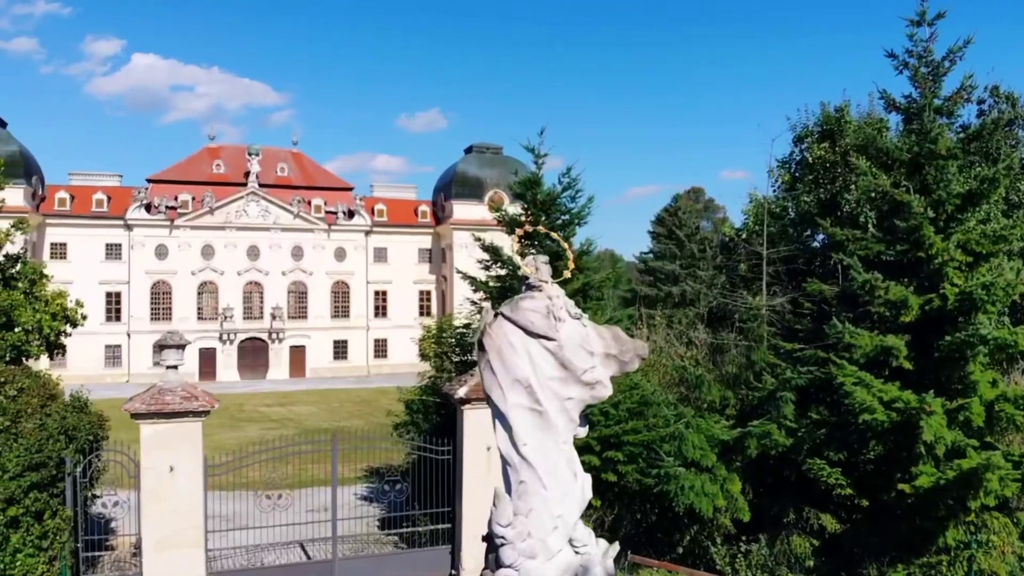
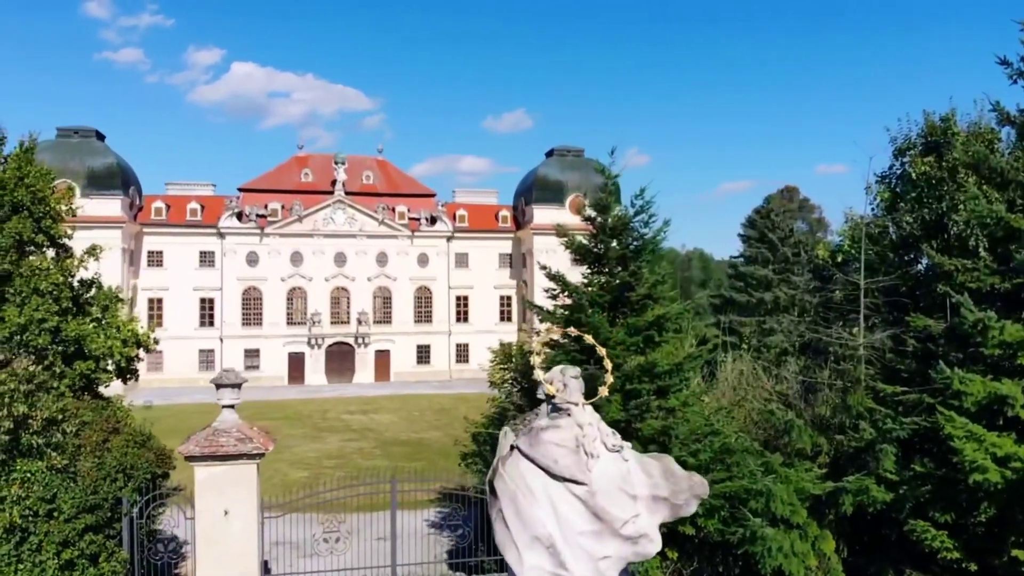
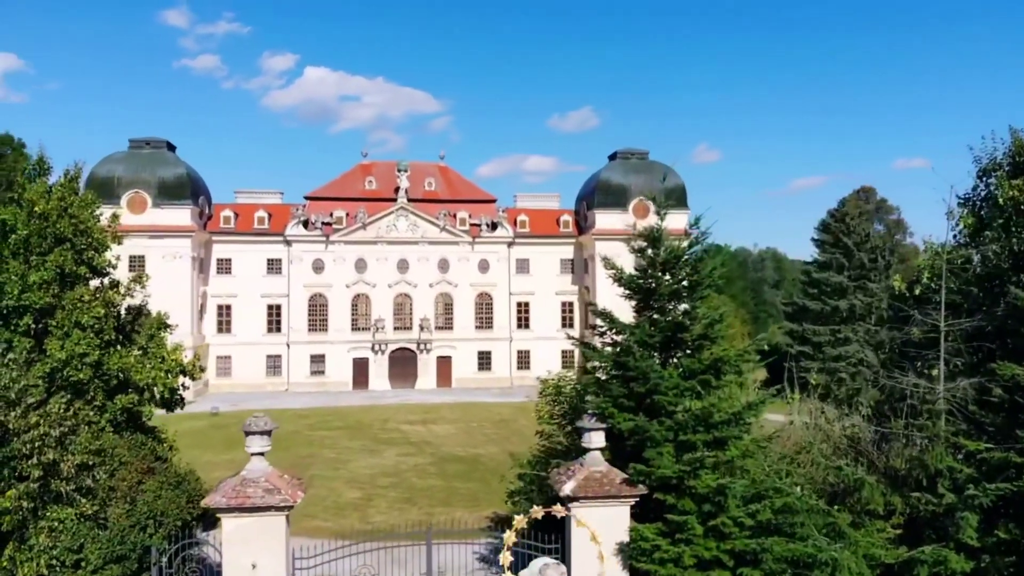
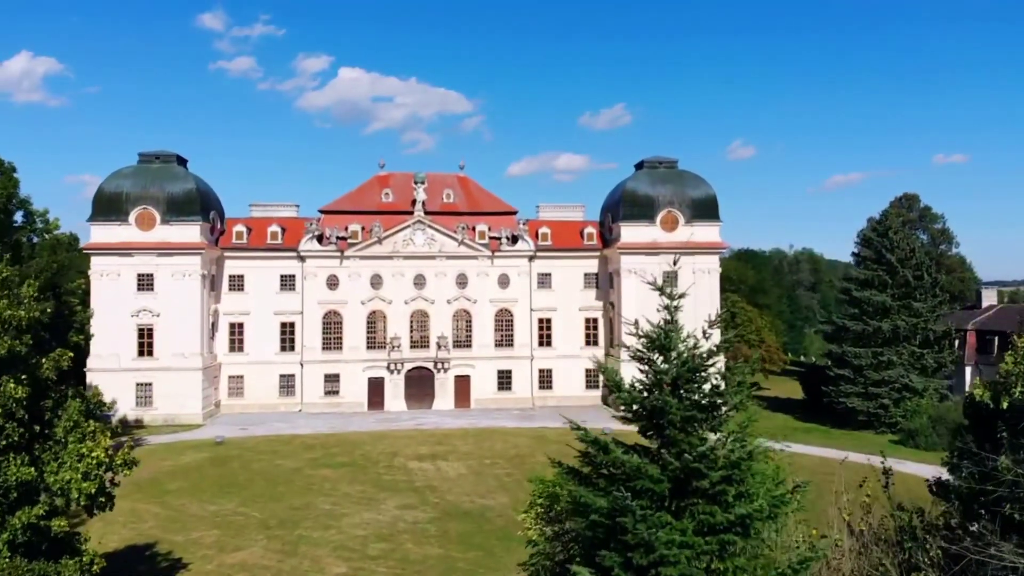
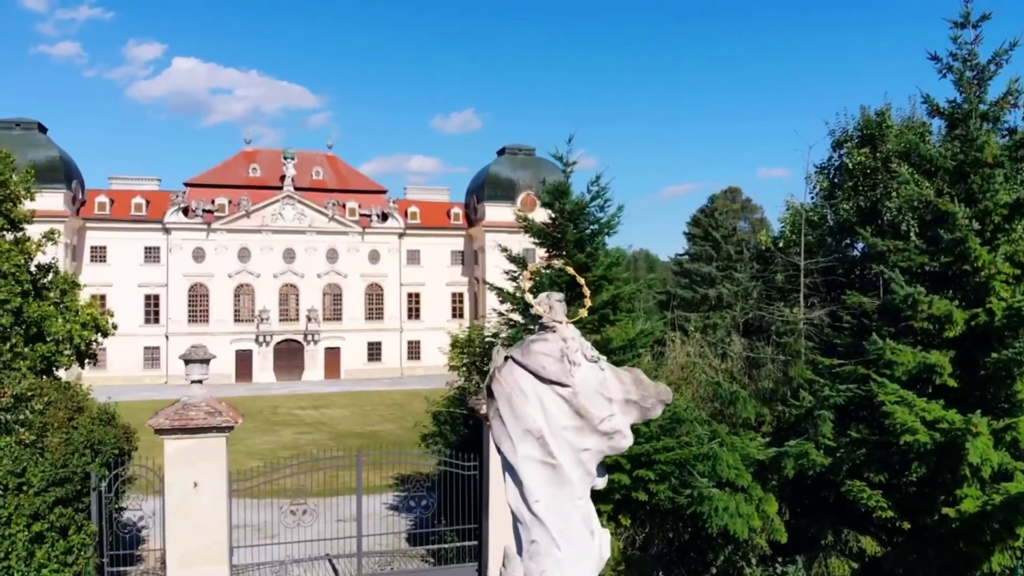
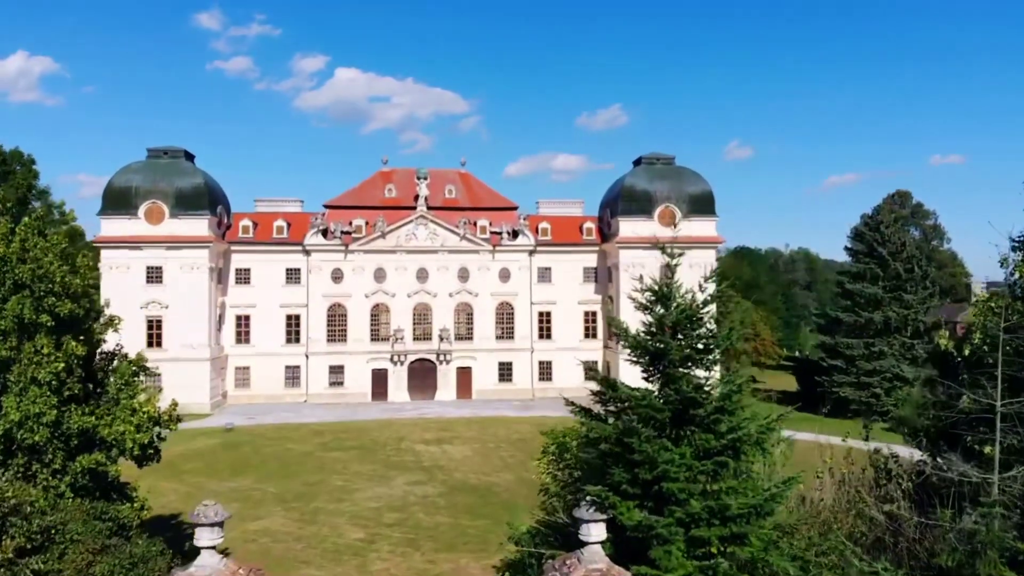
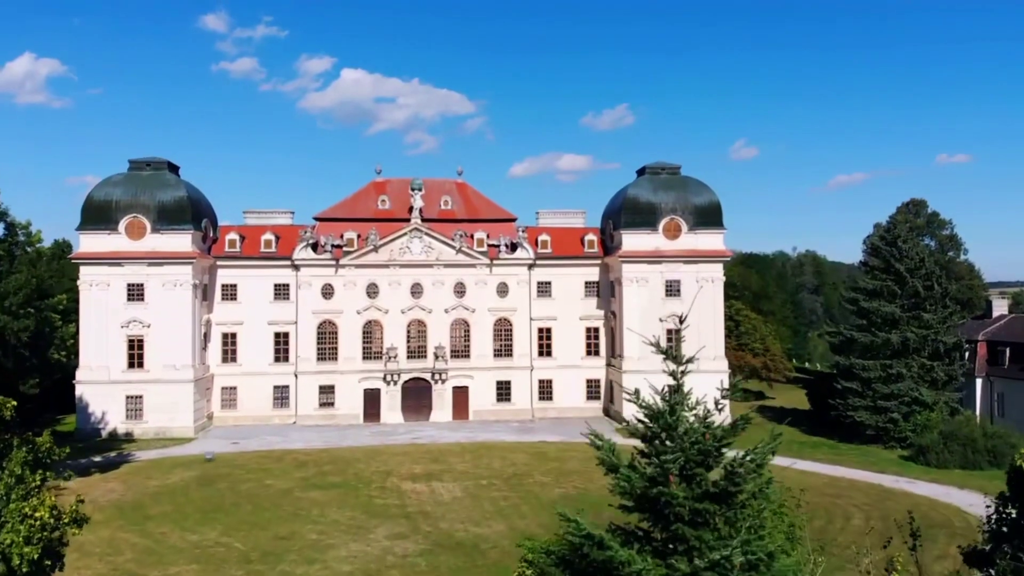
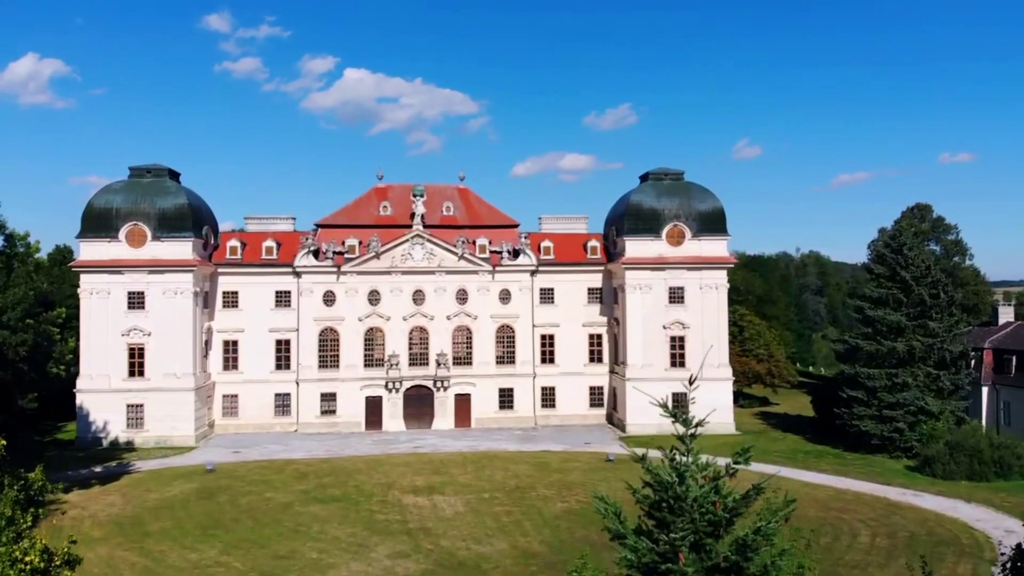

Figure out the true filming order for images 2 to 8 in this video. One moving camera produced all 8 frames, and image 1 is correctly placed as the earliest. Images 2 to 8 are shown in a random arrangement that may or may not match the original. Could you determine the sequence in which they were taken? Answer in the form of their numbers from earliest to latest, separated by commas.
5, 2, 3, 6, 4, 7, 8
